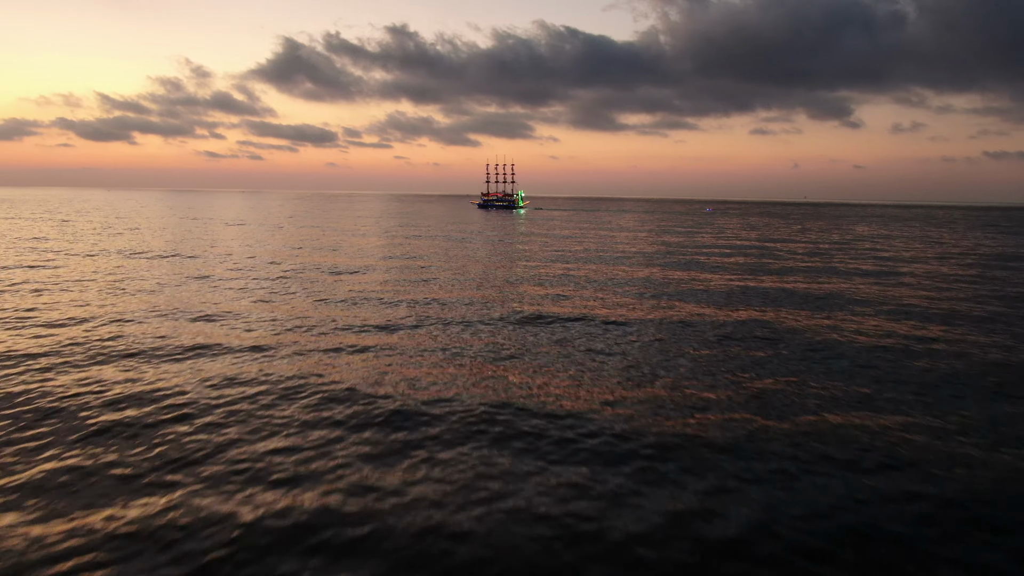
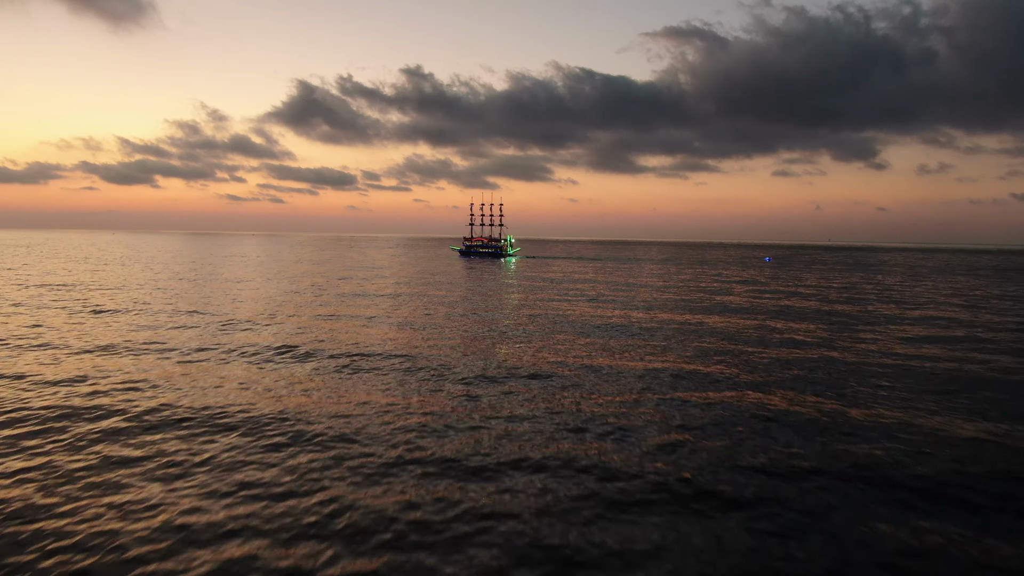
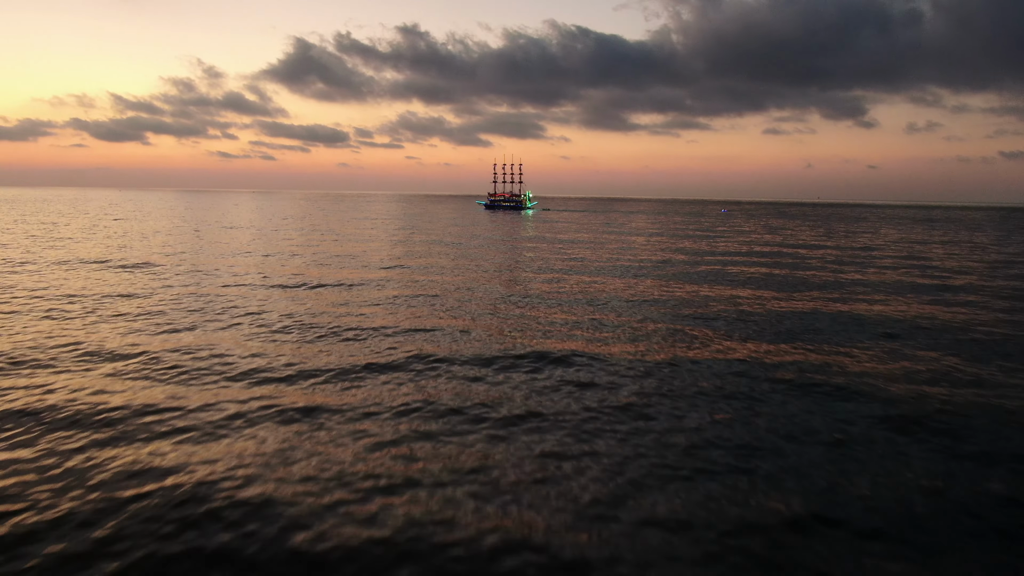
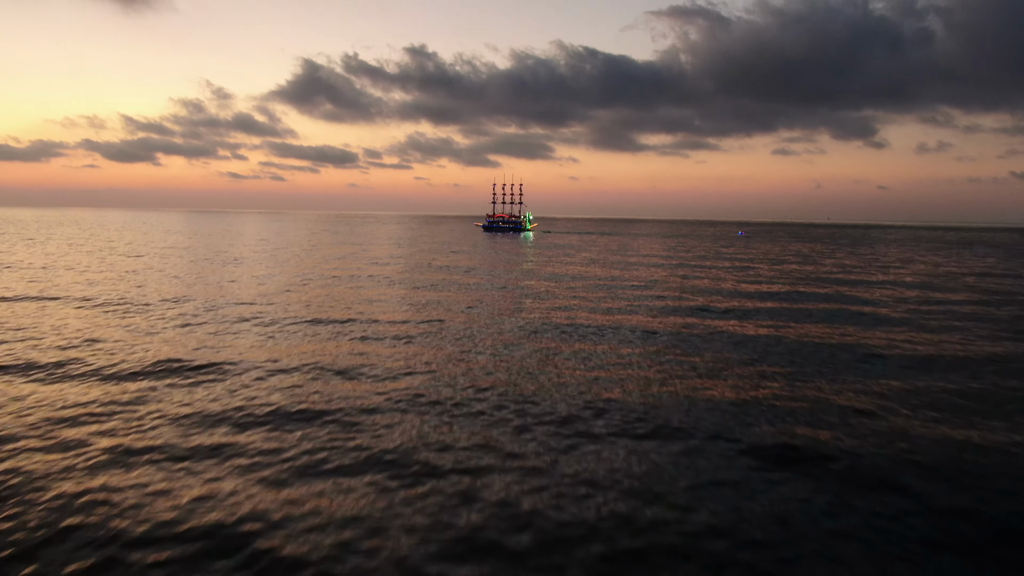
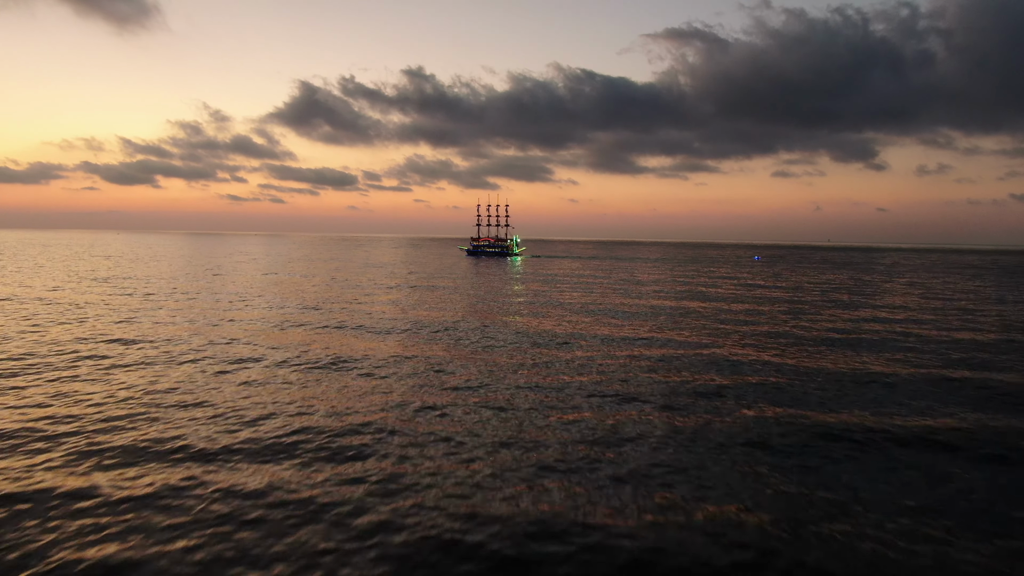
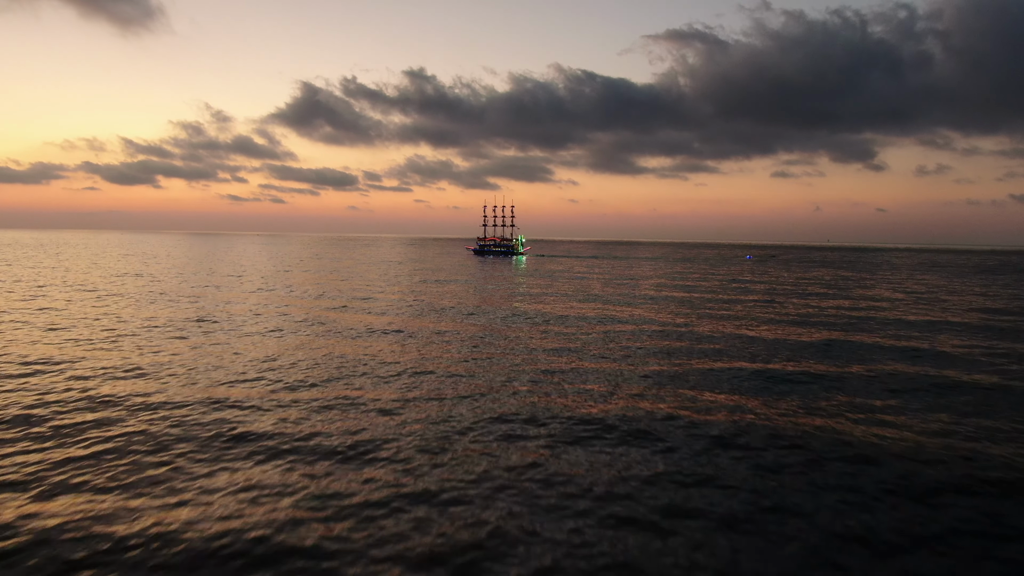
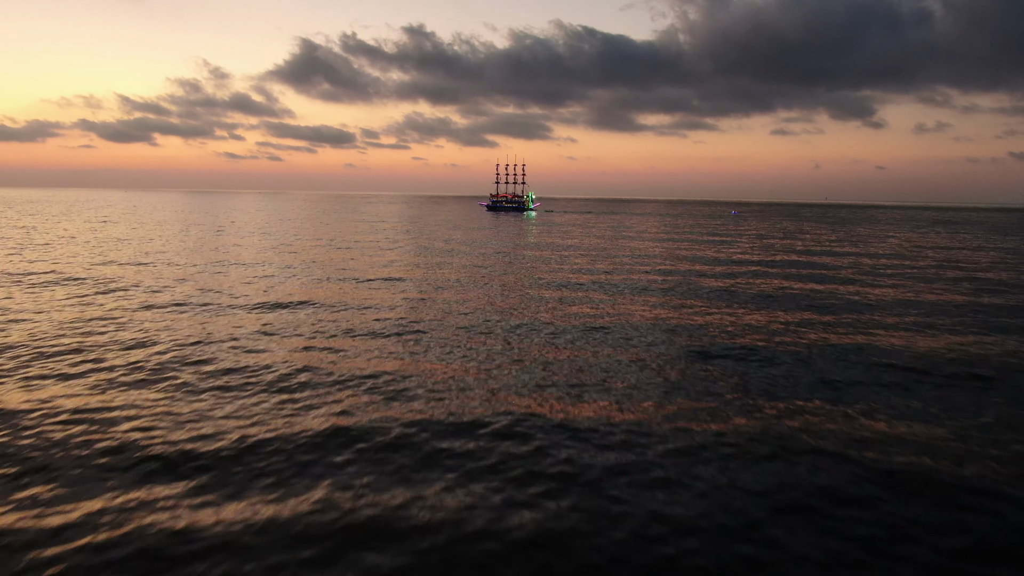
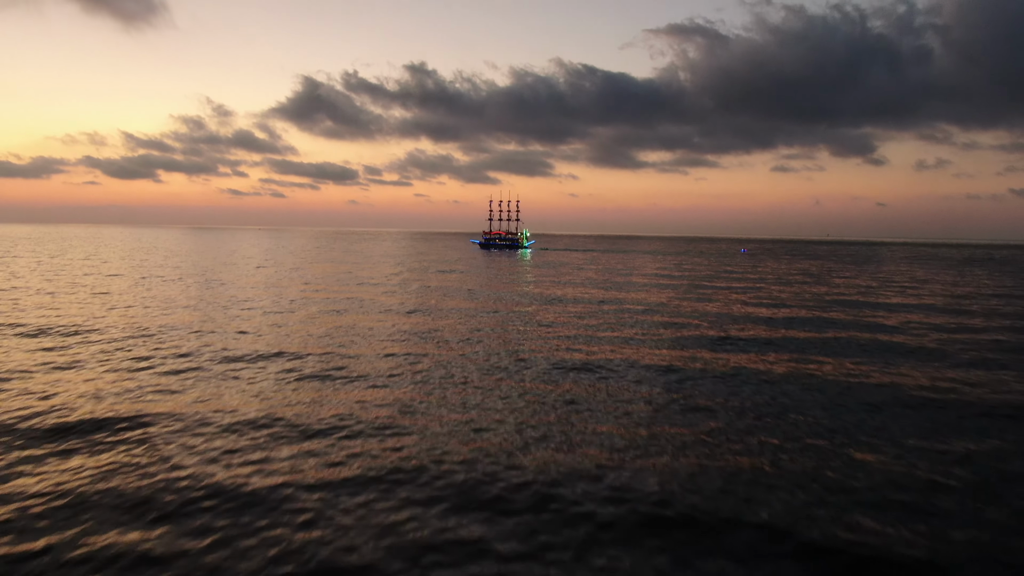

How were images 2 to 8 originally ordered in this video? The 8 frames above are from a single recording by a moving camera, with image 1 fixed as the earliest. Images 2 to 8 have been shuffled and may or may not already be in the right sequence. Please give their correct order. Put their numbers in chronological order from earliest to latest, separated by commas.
3, 7, 4, 8, 6, 5, 2
